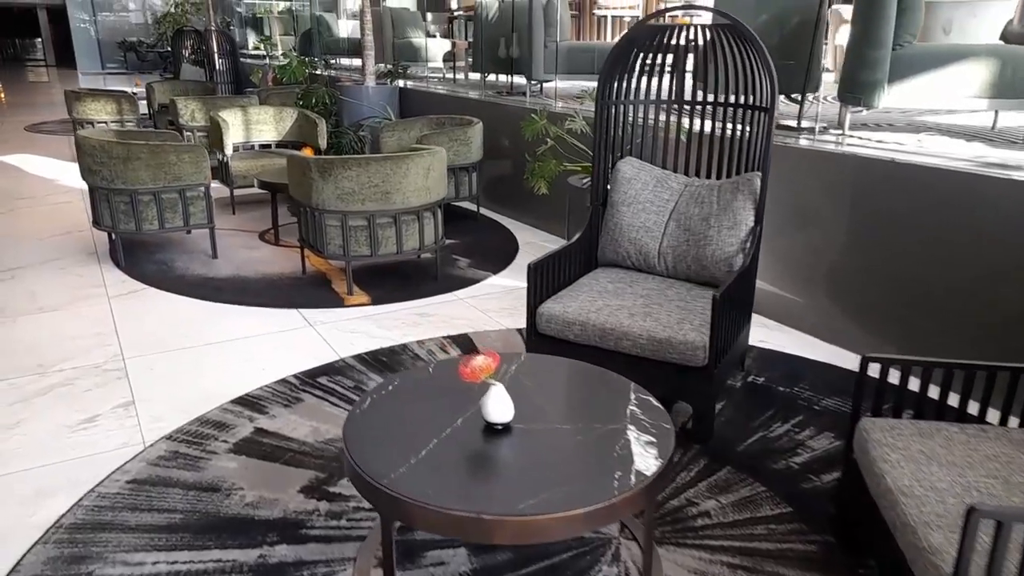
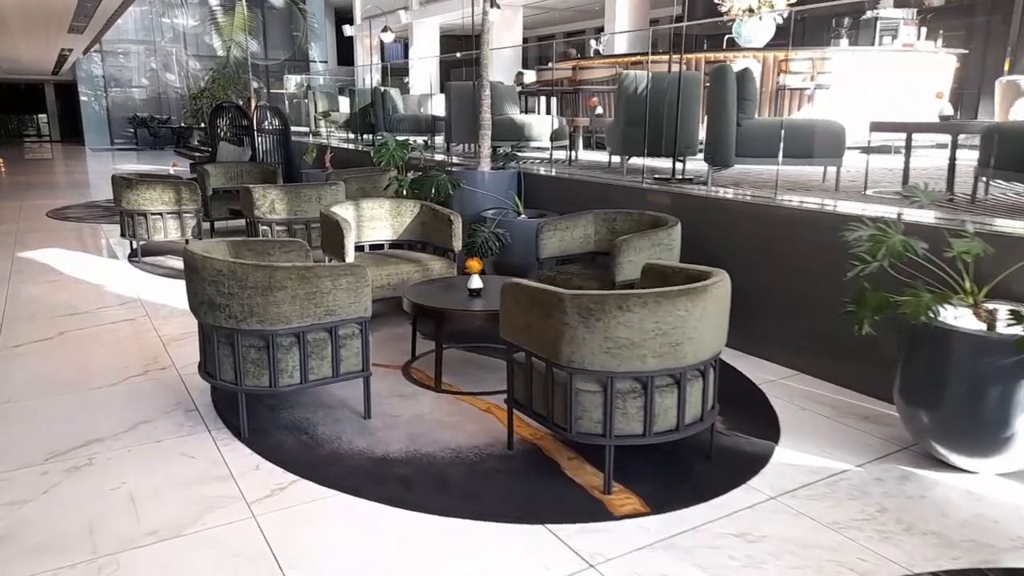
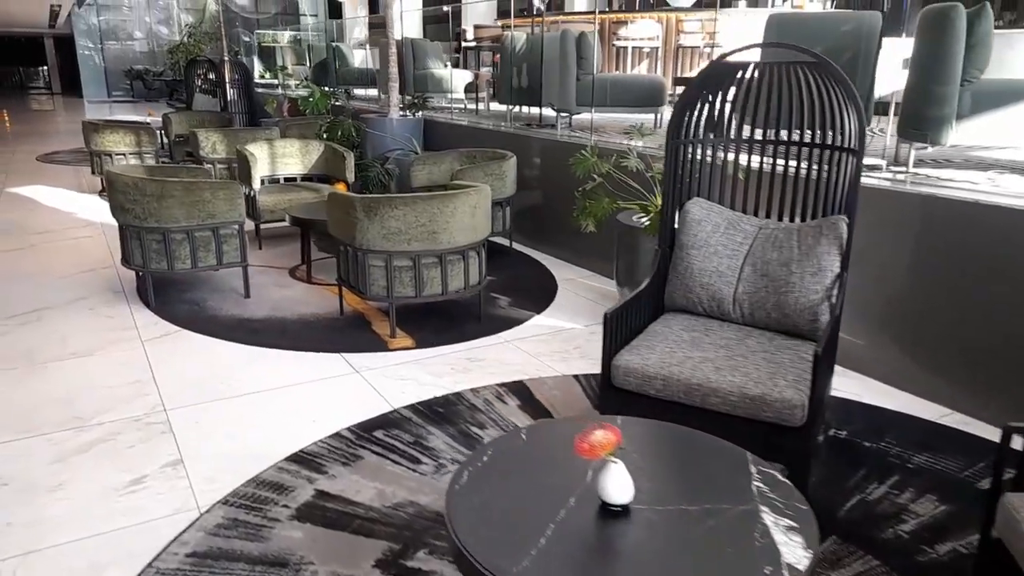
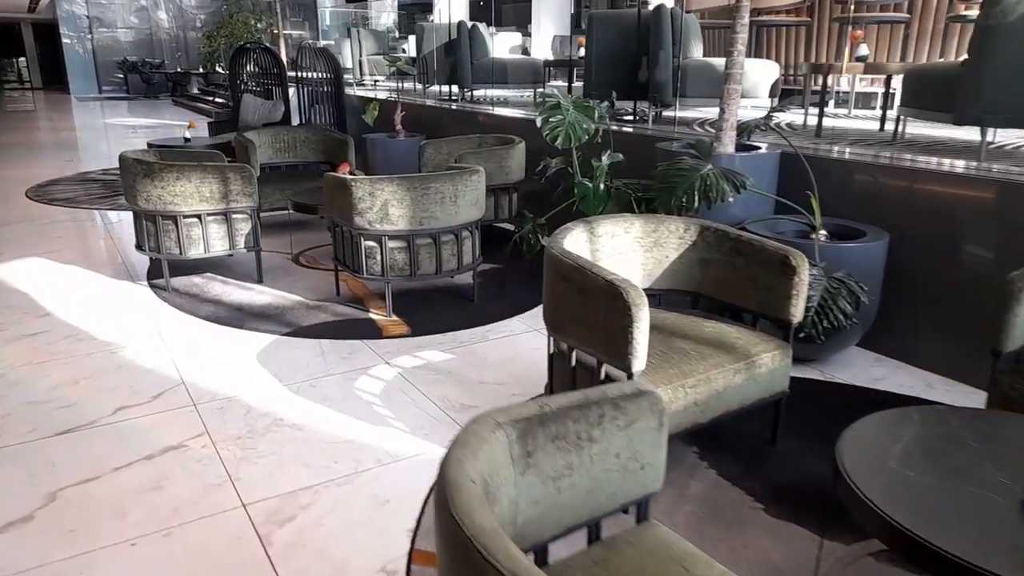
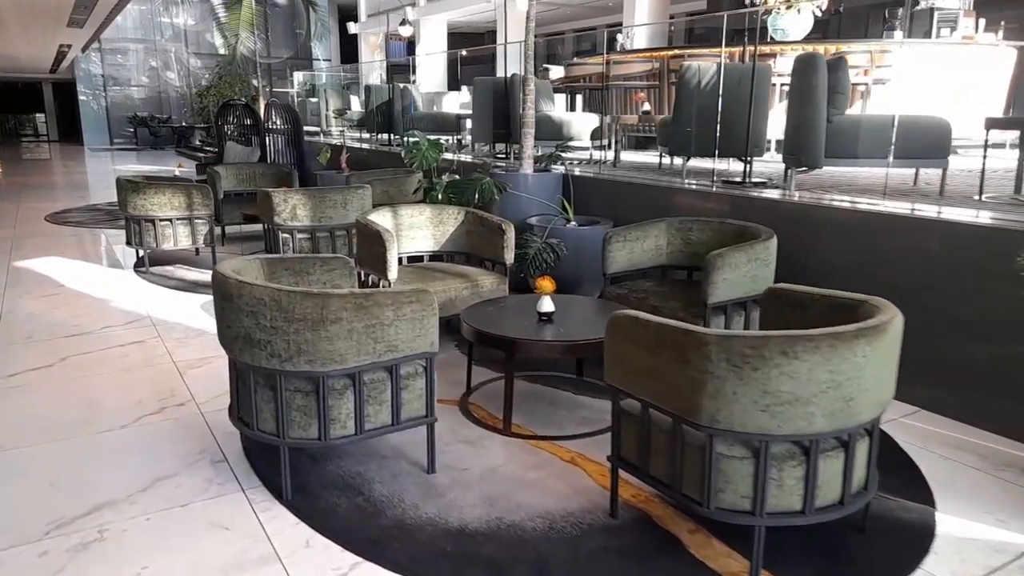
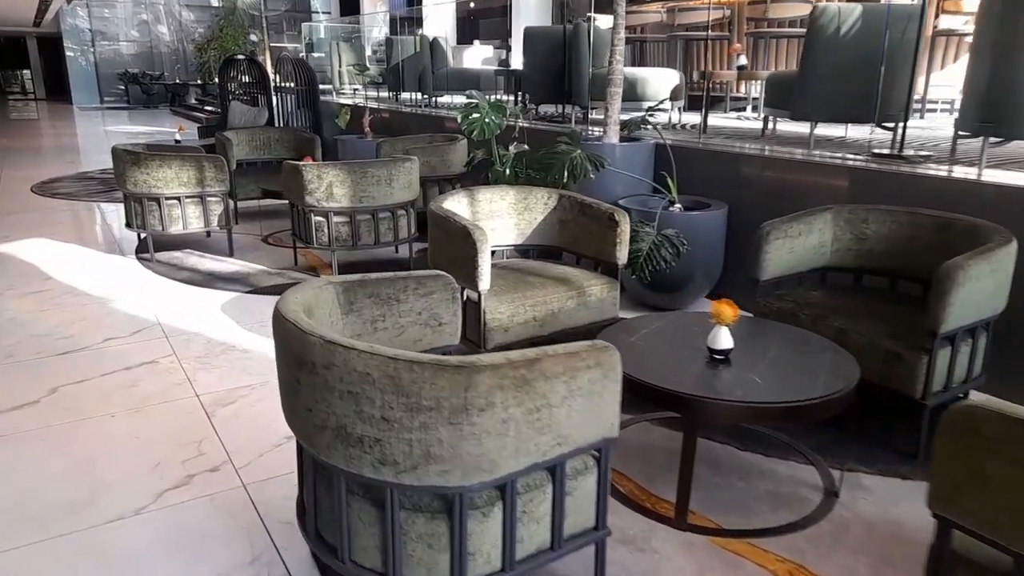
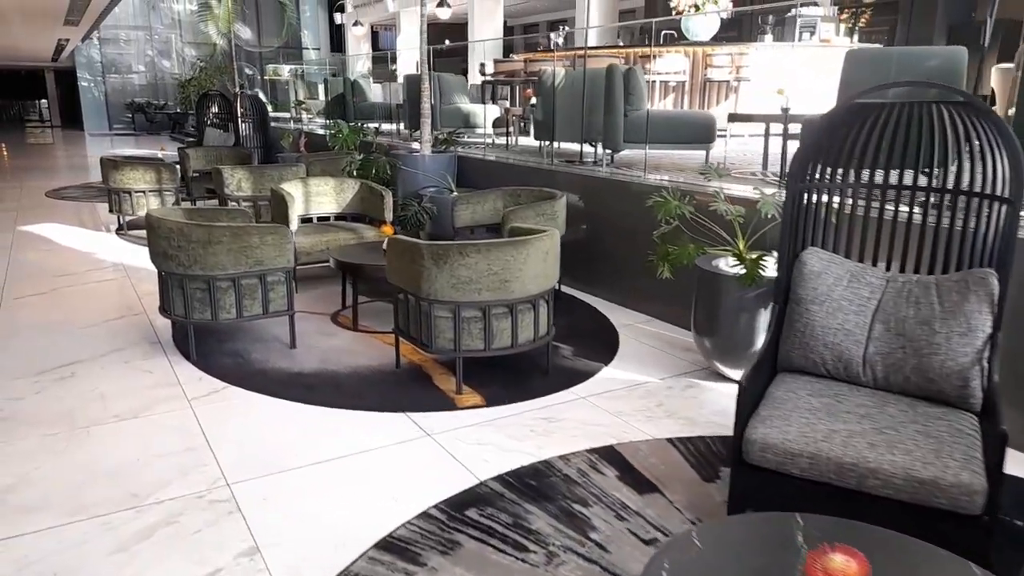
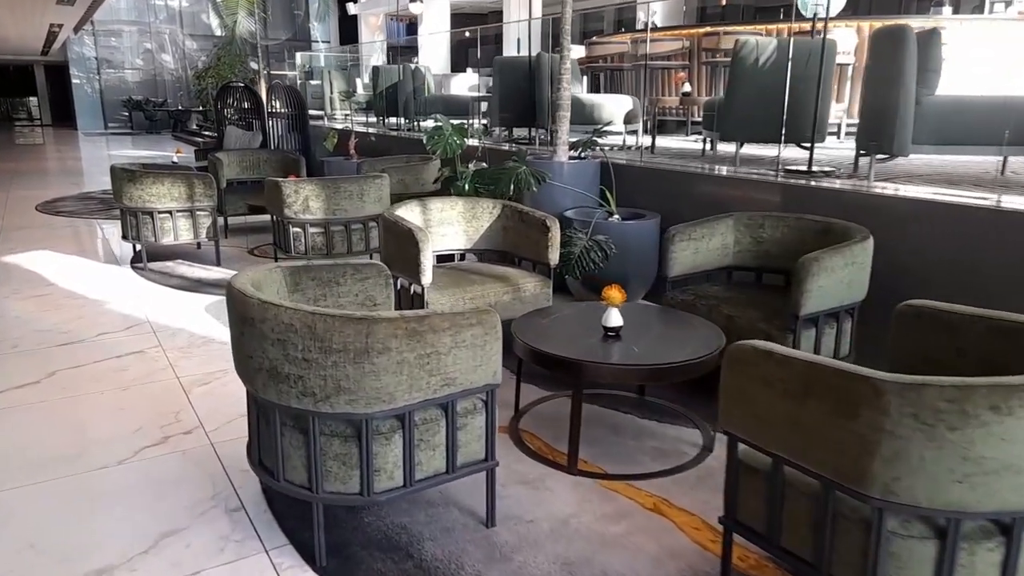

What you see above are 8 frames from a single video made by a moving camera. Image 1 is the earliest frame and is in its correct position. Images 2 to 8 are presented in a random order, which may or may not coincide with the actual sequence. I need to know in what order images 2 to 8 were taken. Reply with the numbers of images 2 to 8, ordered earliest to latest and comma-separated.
3, 7, 2, 5, 8, 6, 4
